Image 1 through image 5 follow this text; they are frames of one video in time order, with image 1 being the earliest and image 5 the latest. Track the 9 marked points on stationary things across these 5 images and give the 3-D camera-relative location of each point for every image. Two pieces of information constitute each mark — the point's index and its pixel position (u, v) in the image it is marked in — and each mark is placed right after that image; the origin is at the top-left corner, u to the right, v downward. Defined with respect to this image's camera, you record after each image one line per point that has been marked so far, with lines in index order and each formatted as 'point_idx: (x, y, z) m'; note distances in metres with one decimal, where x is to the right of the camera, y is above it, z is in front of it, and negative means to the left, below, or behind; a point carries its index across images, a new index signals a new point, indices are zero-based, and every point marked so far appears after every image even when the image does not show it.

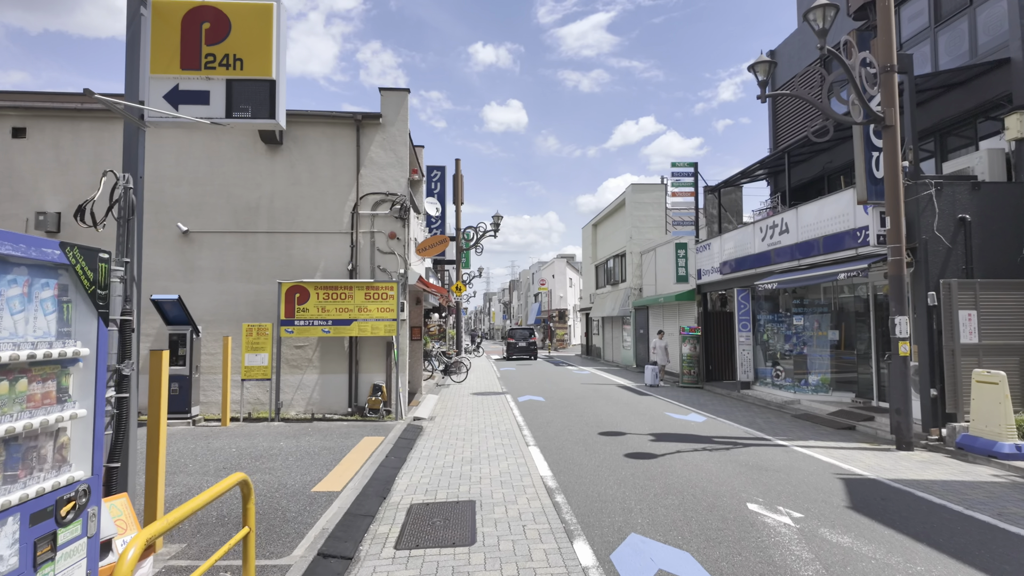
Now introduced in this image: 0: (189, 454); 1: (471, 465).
0: (-4.3, -2.2, +7.9) m
1: (-0.5, -2.2, +7.5) m
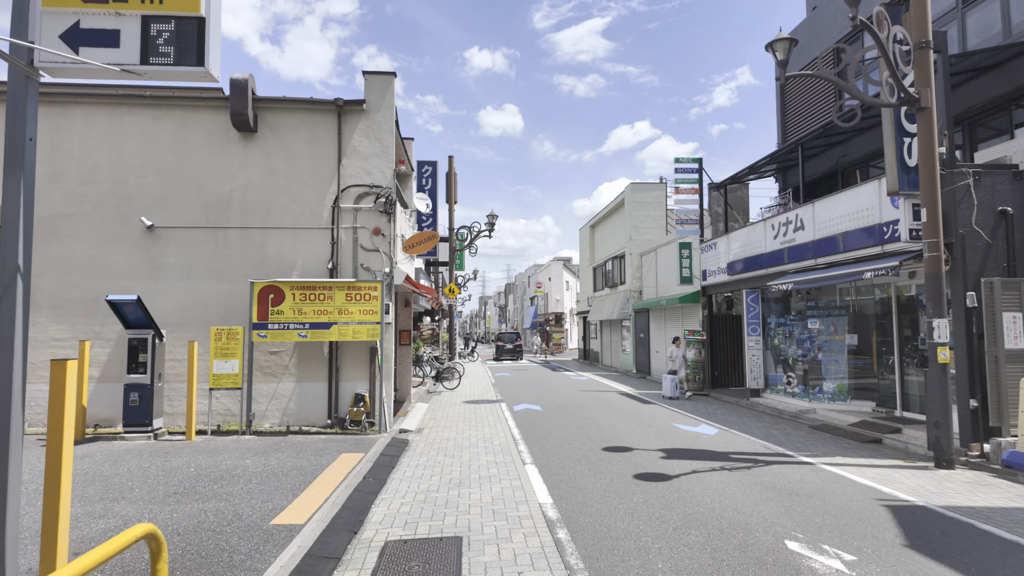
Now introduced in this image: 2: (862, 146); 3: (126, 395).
0: (-4.3, -2.2, +7.0) m
1: (-0.6, -2.2, +6.6) m
2: (+7.5, +3.1, +12.9) m
3: (-5.9, -1.6, +9.1) m
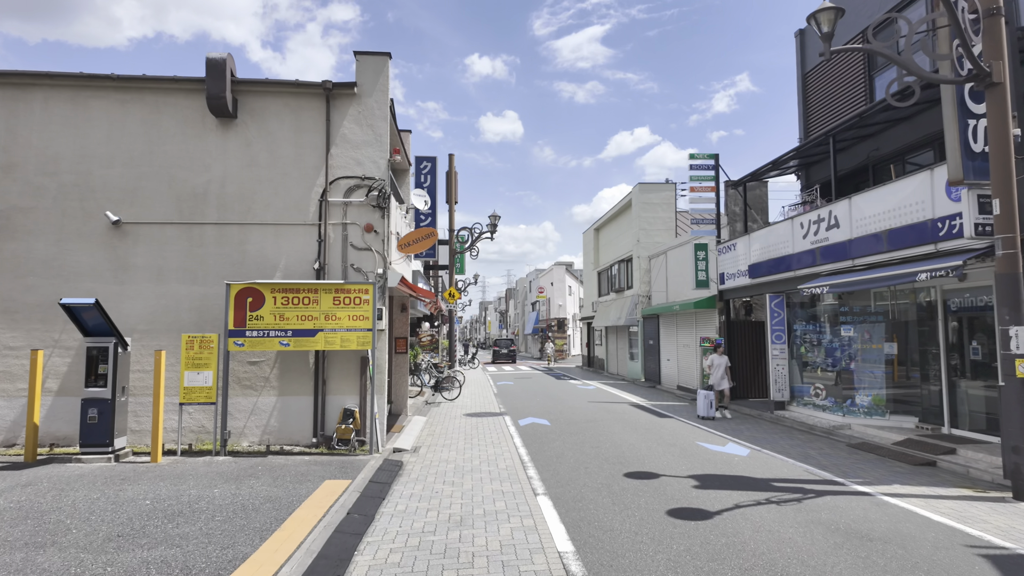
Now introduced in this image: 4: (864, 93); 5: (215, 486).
0: (-4.2, -2.2, +5.9) m
1: (-0.5, -2.2, +5.5) m
2: (+7.6, +3.0, +11.9) m
3: (-5.8, -1.7, +8.1) m
4: (+7.7, +4.2, +13.1) m
5: (-3.4, -2.3, +6.9) m
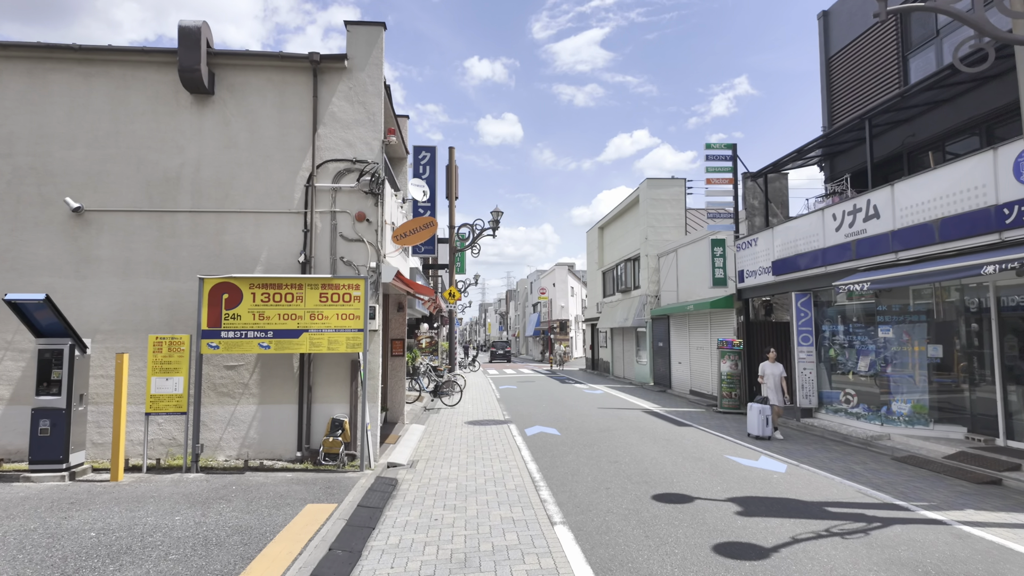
0: (-4.1, -2.1, +5.0) m
1: (-0.4, -2.1, +4.5) m
2: (+7.7, +3.0, +10.9) m
3: (-5.6, -1.6, +7.1) m
4: (+7.8, +4.3, +12.1) m
5: (-3.3, -2.2, +5.9) m
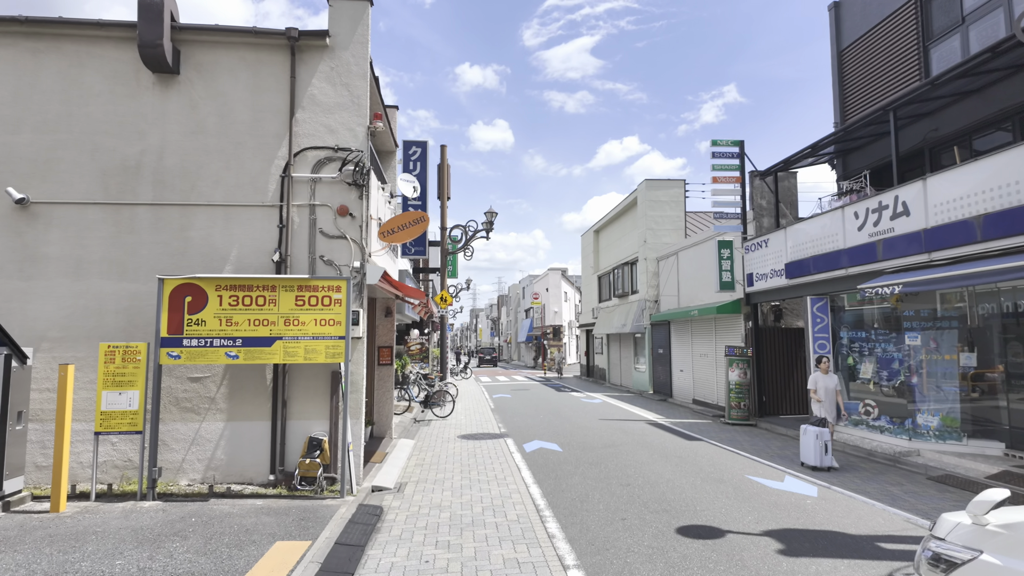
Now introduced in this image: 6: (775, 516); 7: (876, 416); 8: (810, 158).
0: (-4.1, -2.1, +4.0) m
1: (-0.3, -2.1, +3.7) m
2: (+7.7, +3.0, +10.2) m
3: (-5.6, -1.6, +6.1) m
4: (+7.7, +4.2, +11.4) m
5: (-3.3, -2.2, +5.0) m
6: (+2.6, -2.3, +5.9) m
7: (+6.4, -2.2, +10.6) m
8: (+6.6, +2.9, +13.2) m
